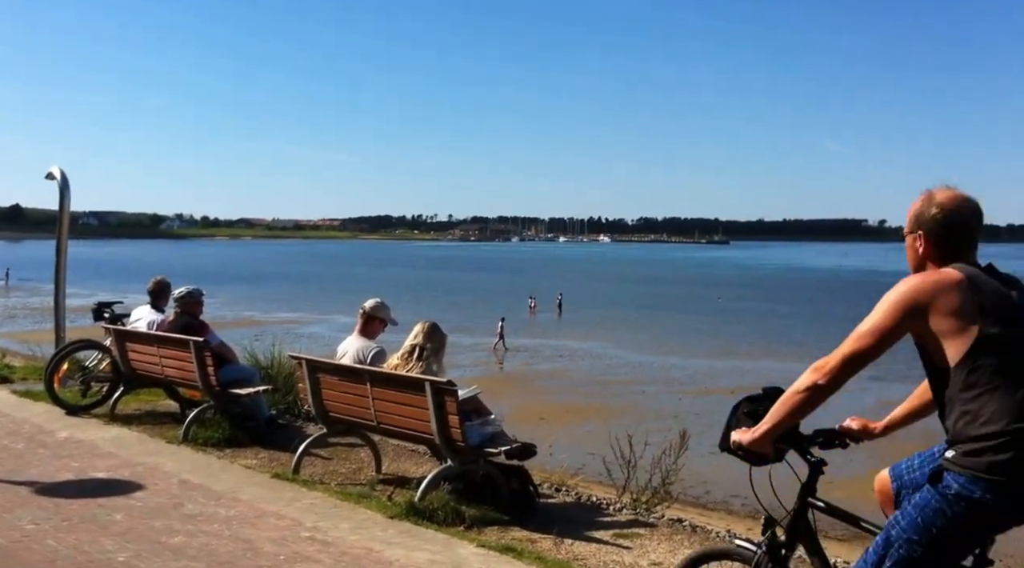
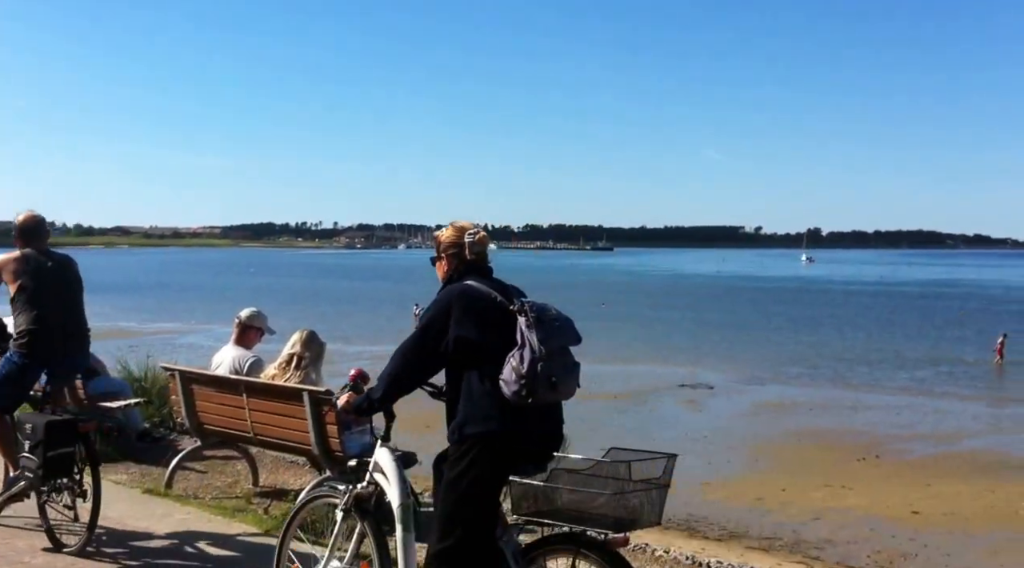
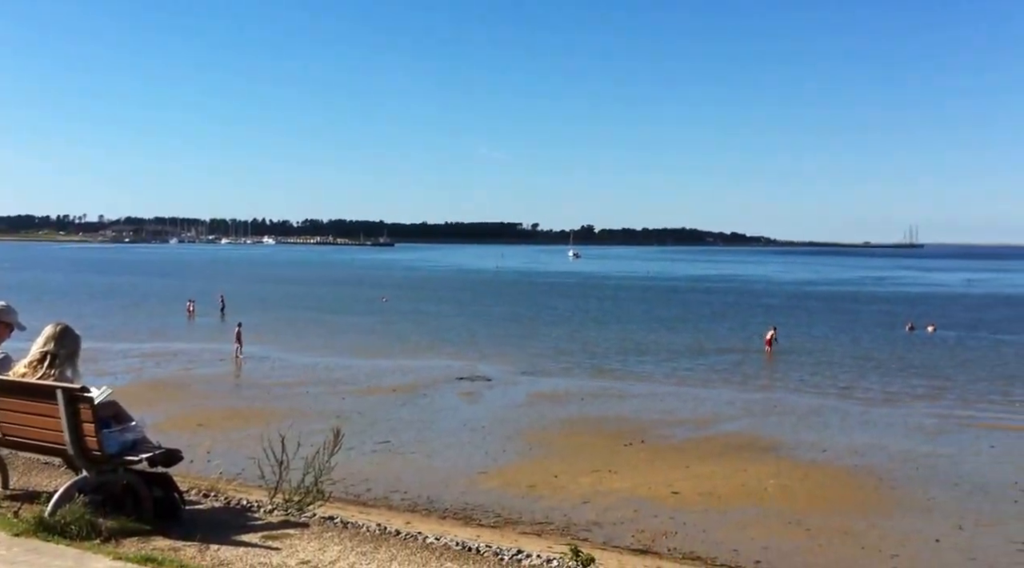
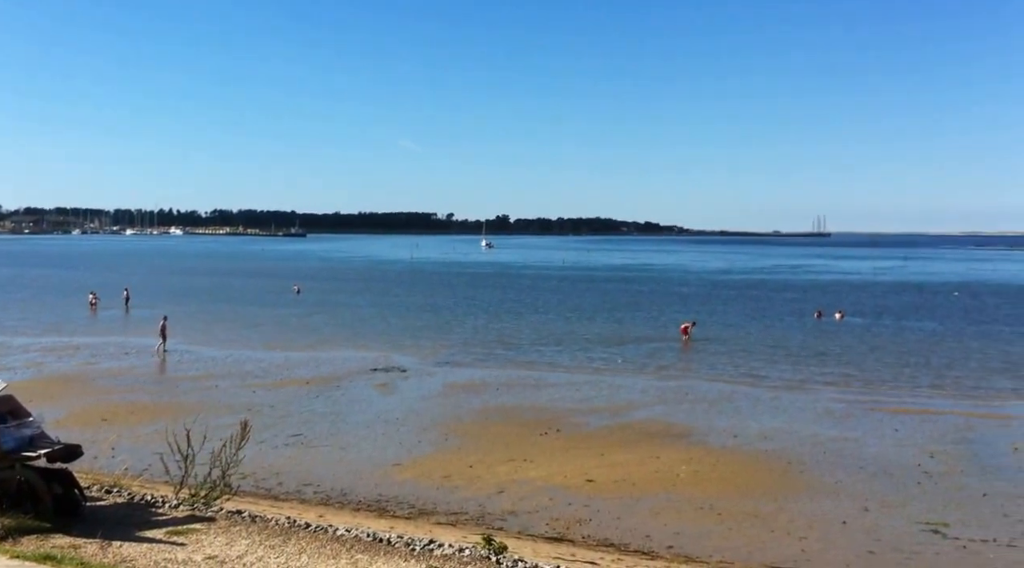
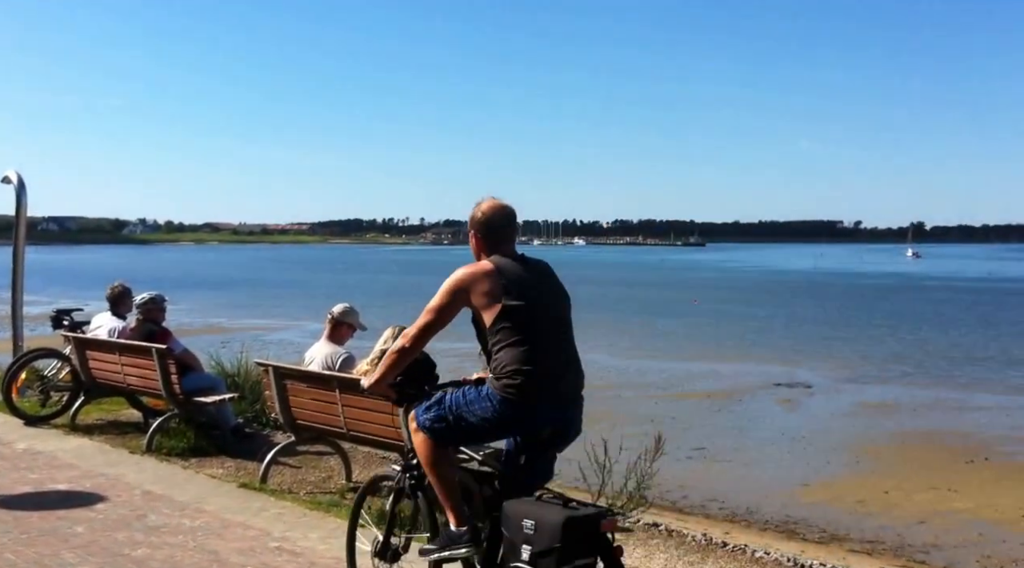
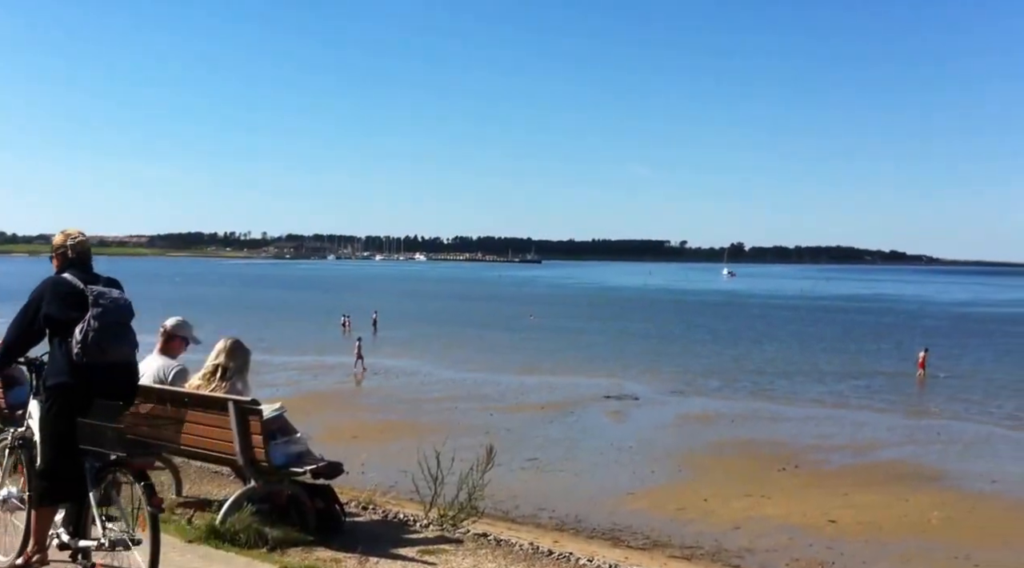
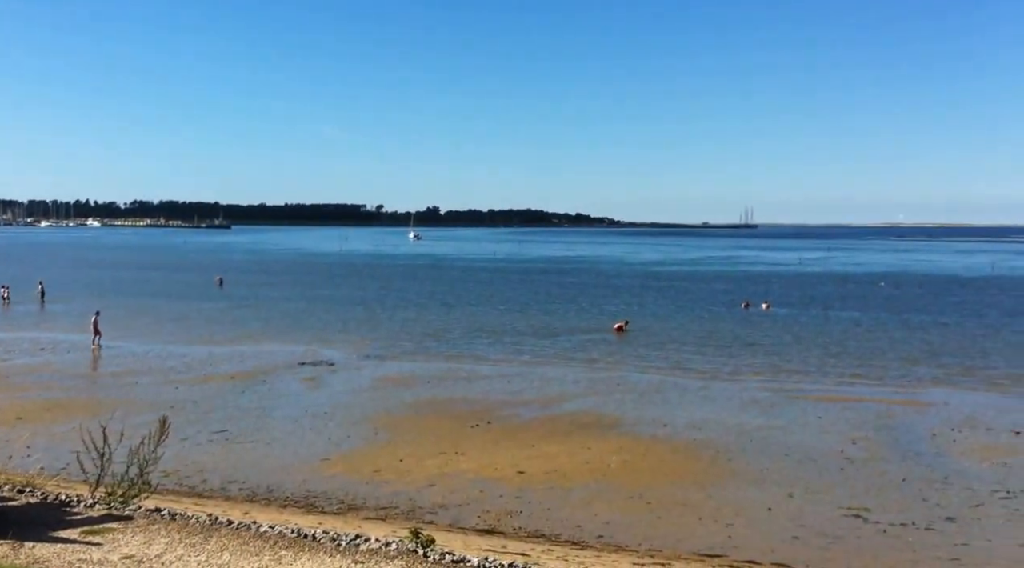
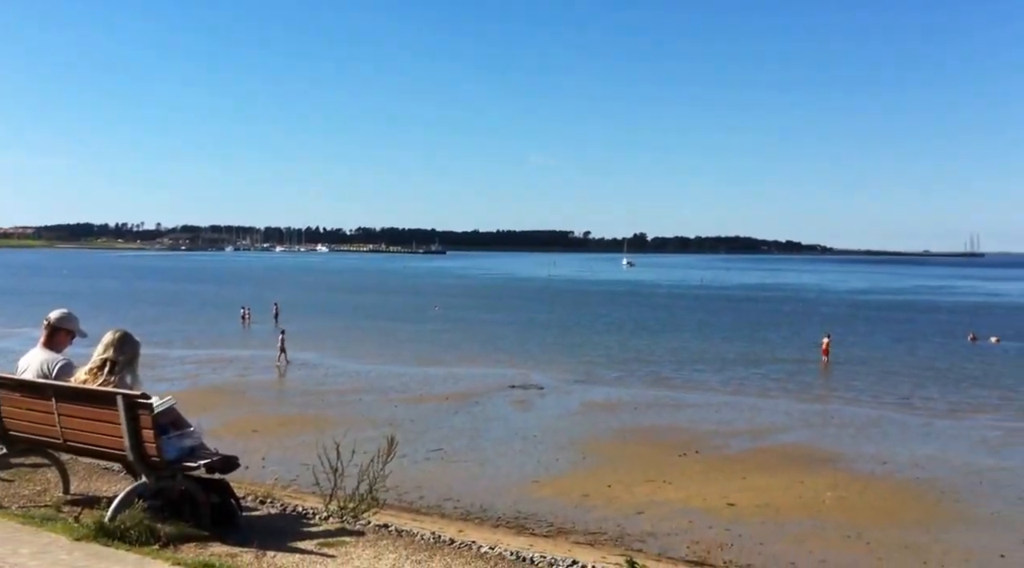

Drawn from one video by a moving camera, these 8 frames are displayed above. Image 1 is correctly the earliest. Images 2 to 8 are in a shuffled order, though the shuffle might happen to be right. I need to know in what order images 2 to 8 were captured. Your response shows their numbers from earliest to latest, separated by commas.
5, 2, 6, 8, 3, 4, 7
